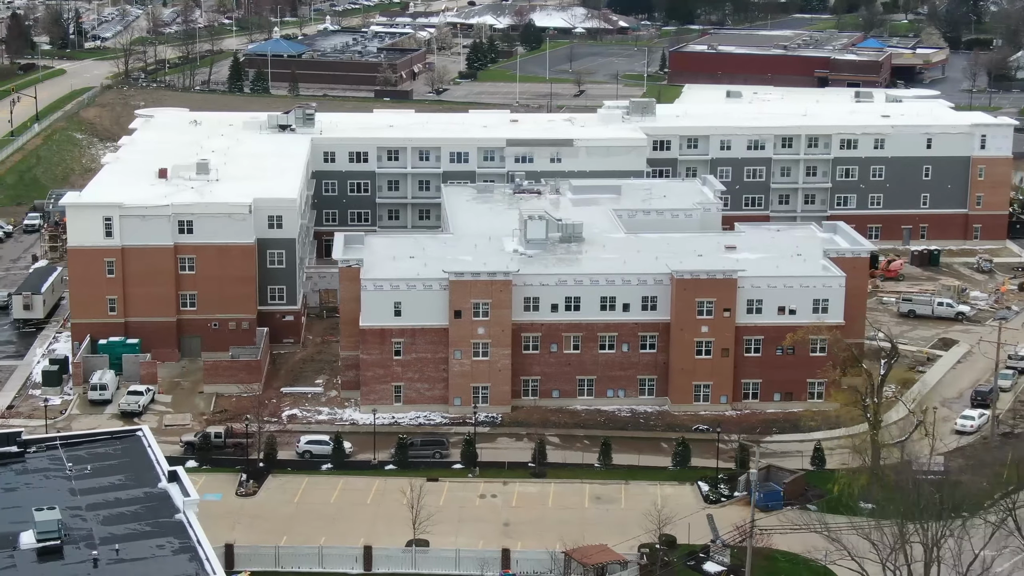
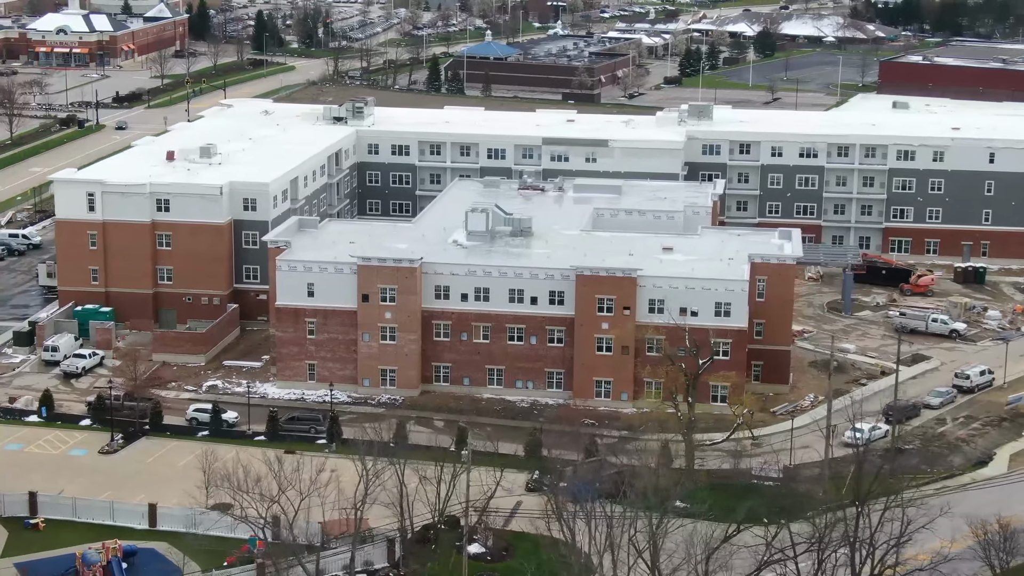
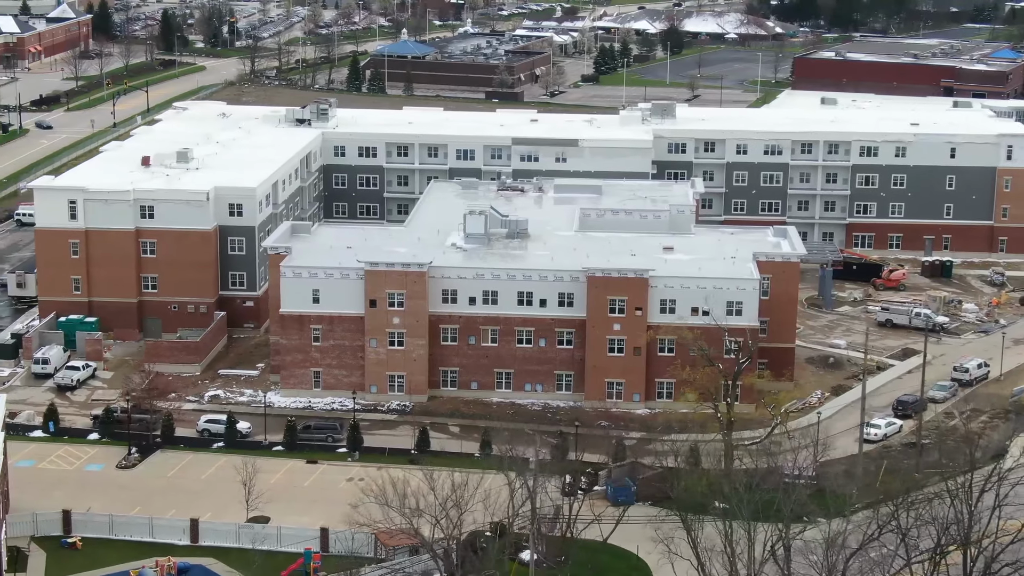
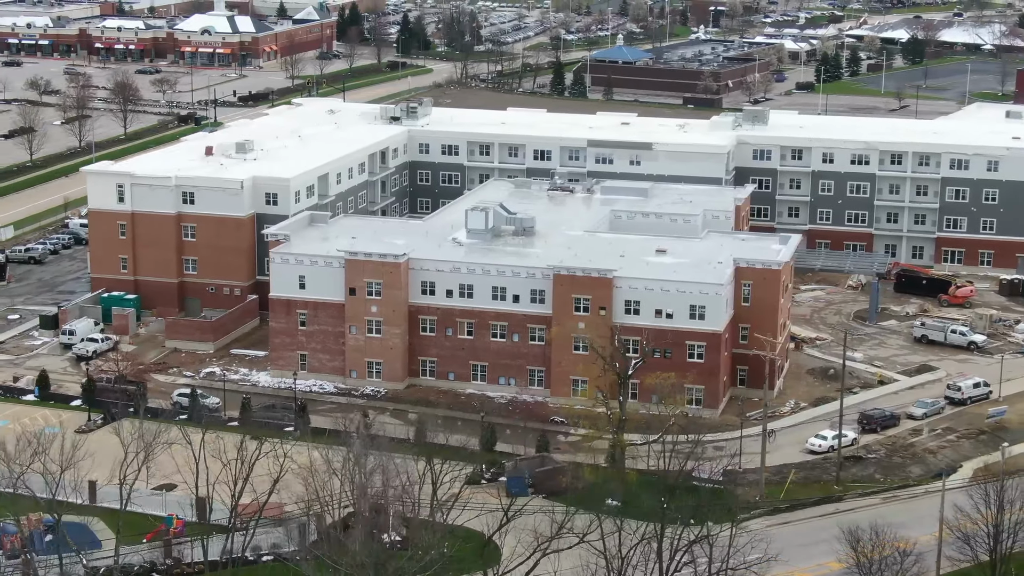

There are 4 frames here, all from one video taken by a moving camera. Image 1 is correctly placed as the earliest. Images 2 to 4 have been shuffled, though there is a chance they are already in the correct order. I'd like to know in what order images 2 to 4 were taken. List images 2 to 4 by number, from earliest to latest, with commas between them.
3, 2, 4
